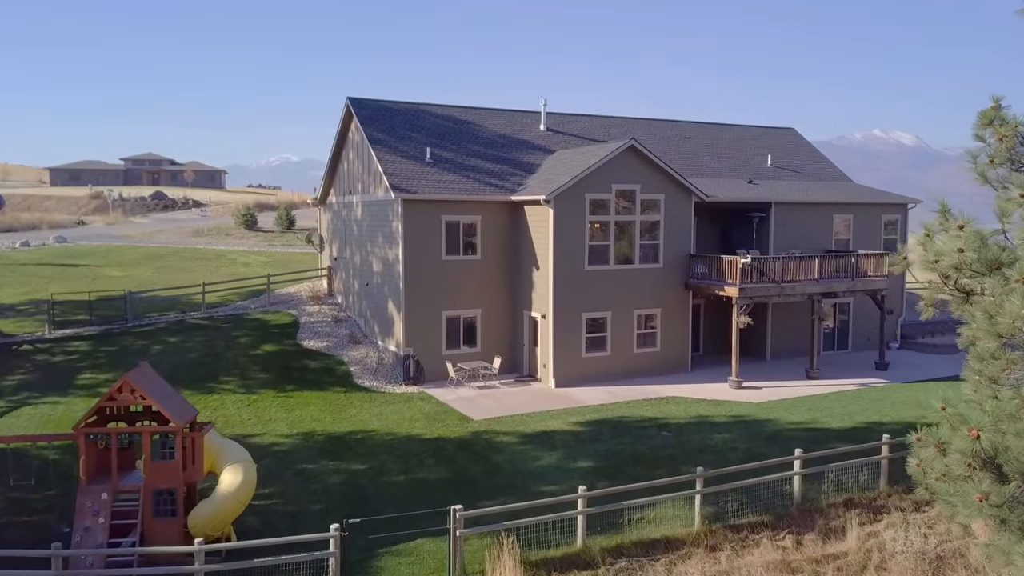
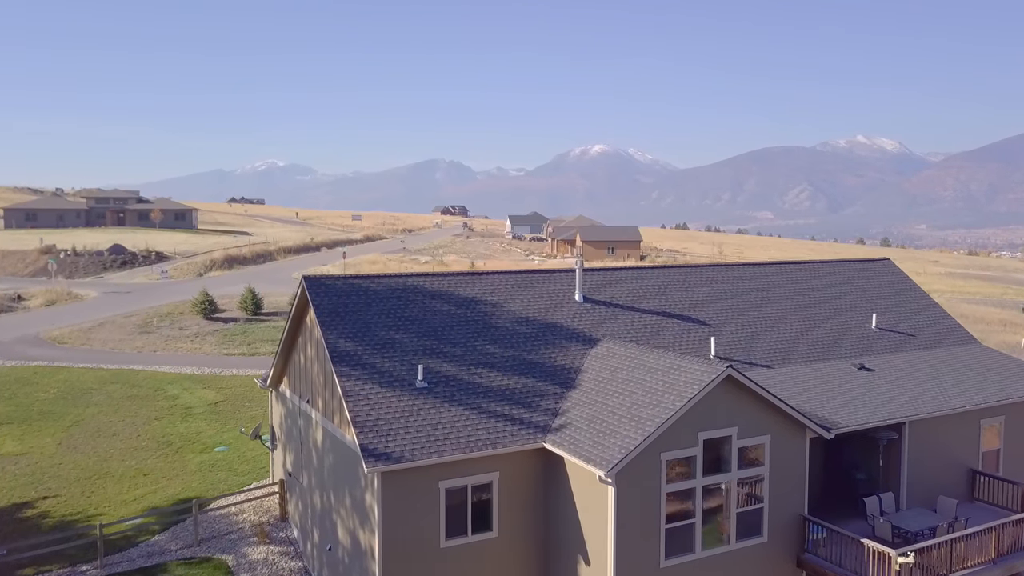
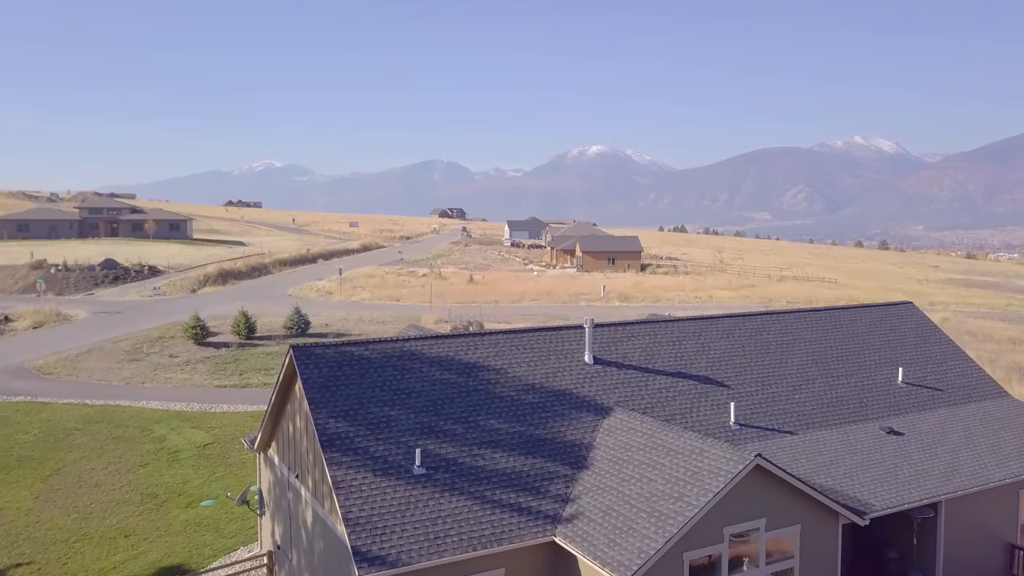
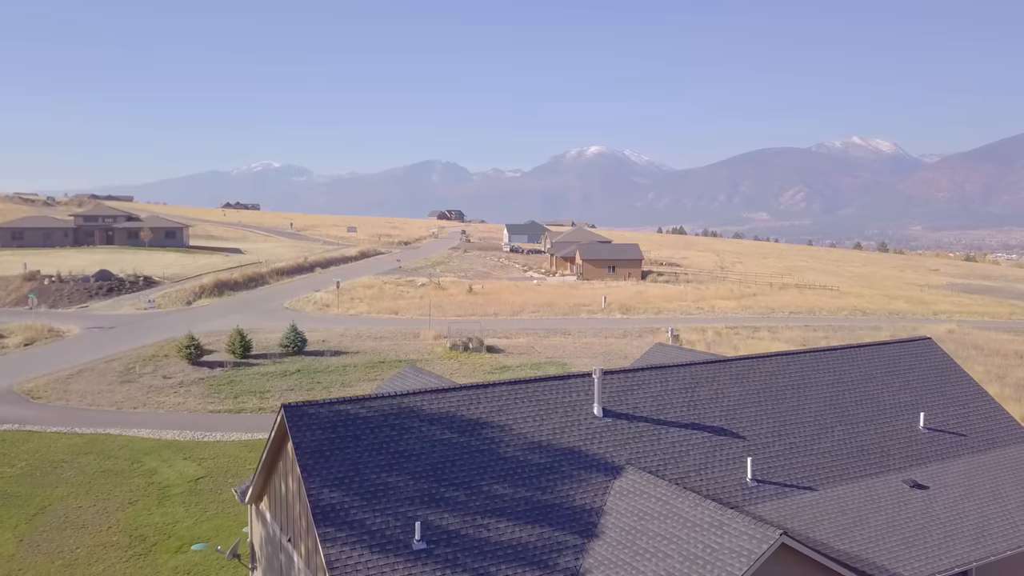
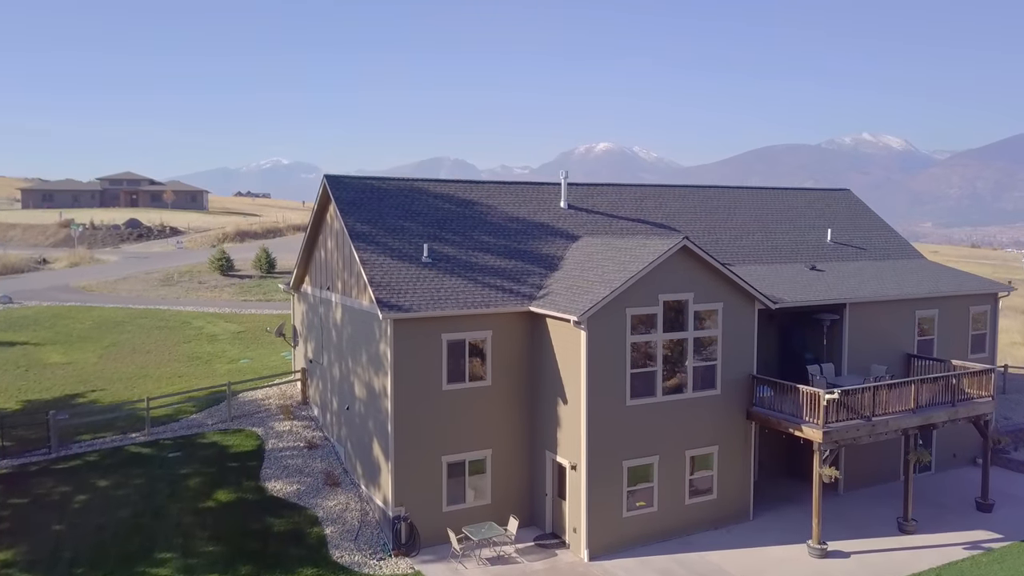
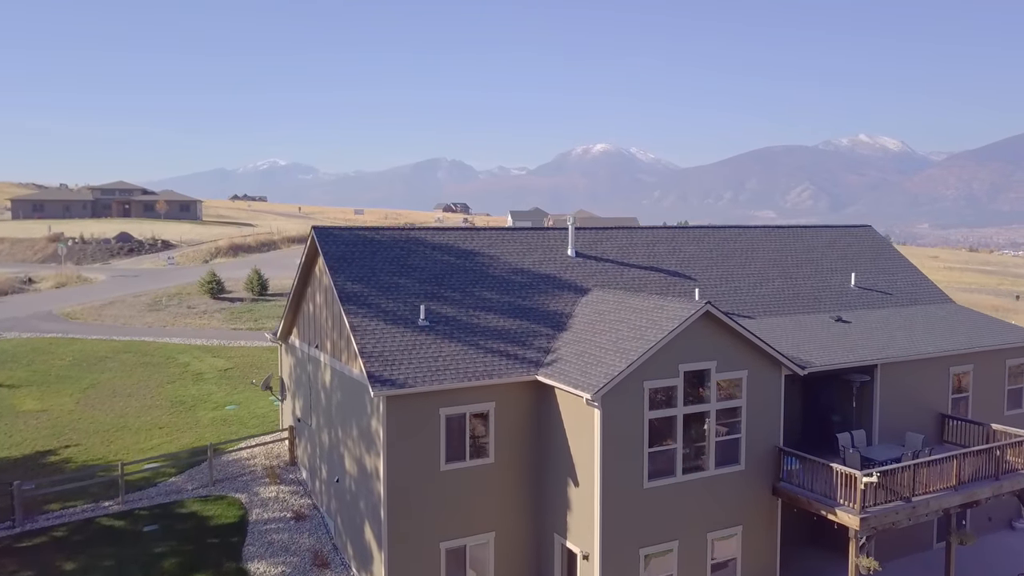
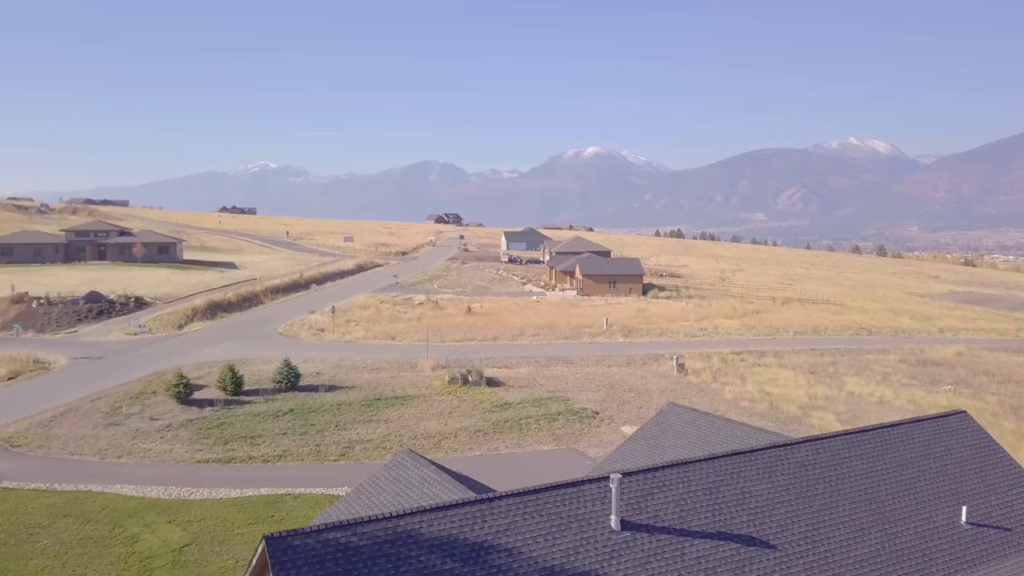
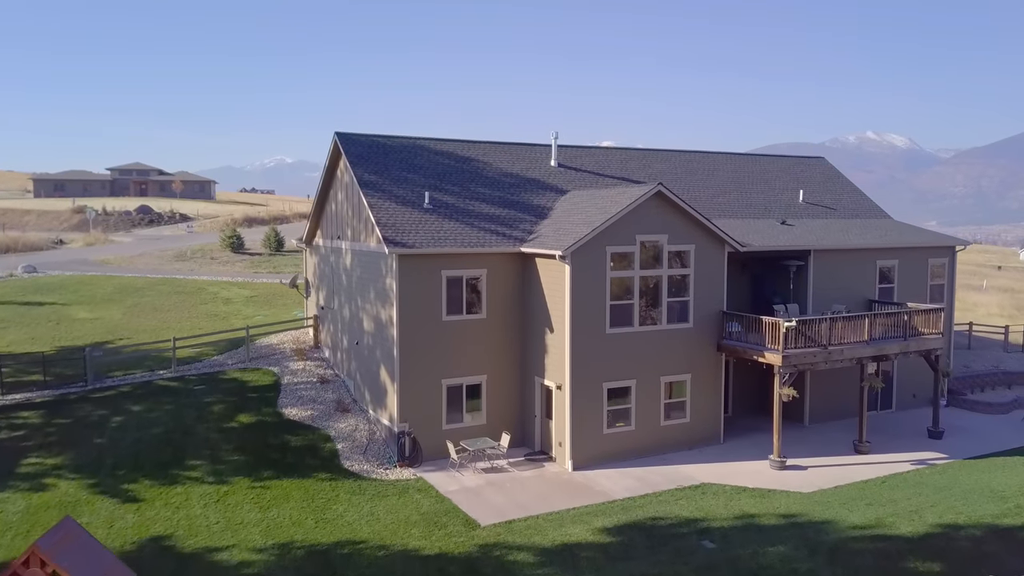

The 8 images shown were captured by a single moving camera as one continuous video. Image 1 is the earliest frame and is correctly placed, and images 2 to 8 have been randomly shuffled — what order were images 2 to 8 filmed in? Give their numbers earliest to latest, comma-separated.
8, 5, 6, 2, 3, 4, 7
